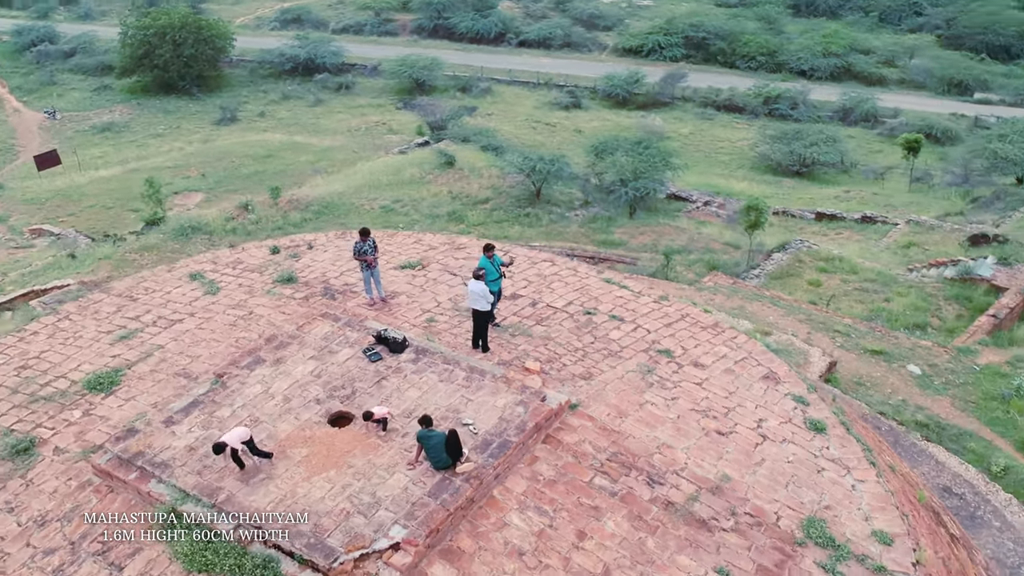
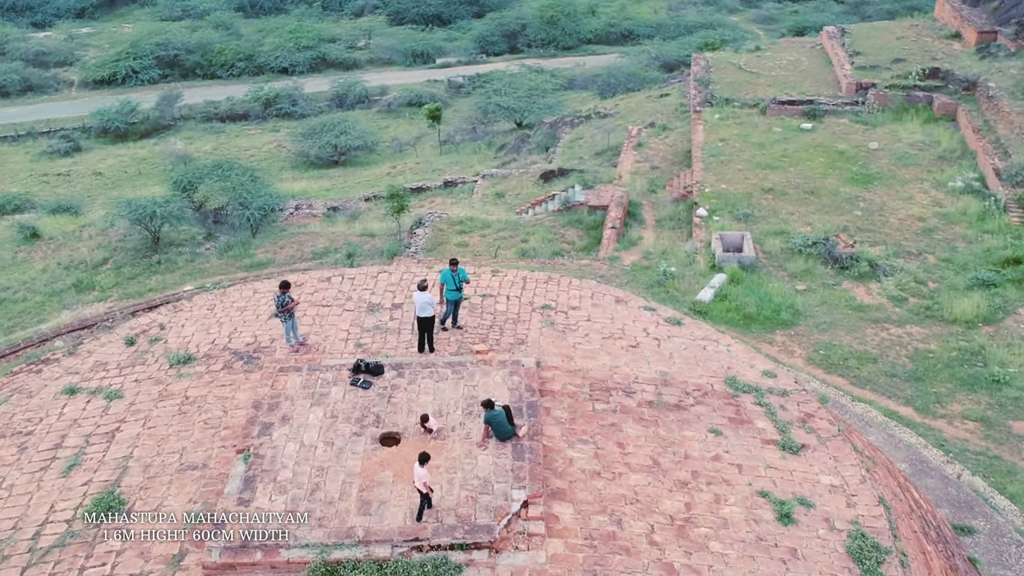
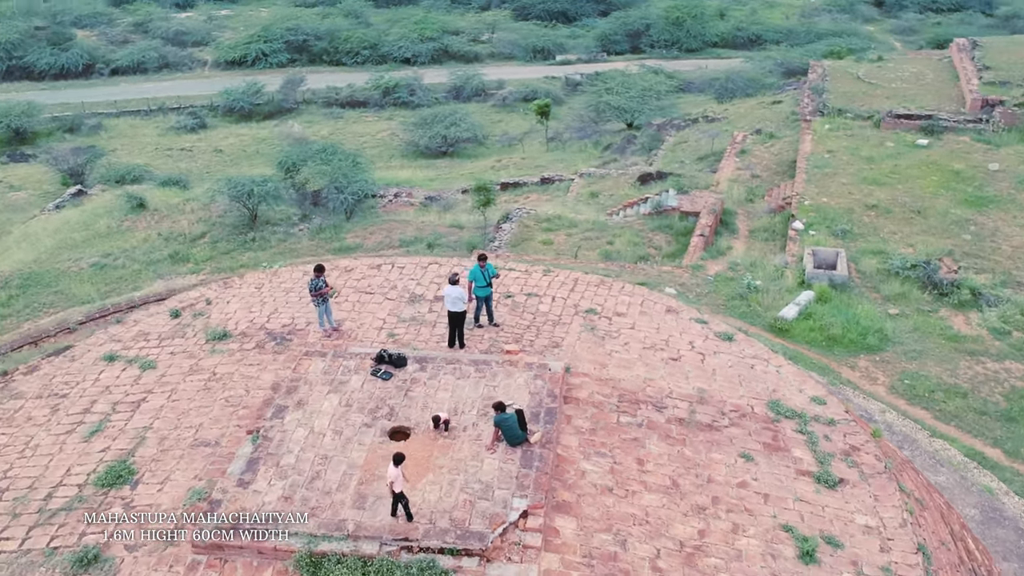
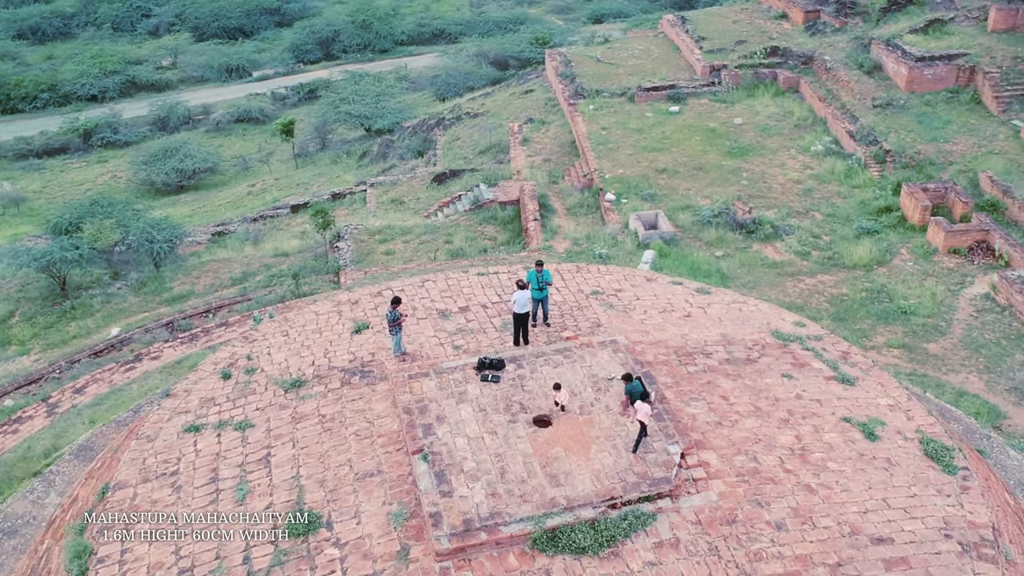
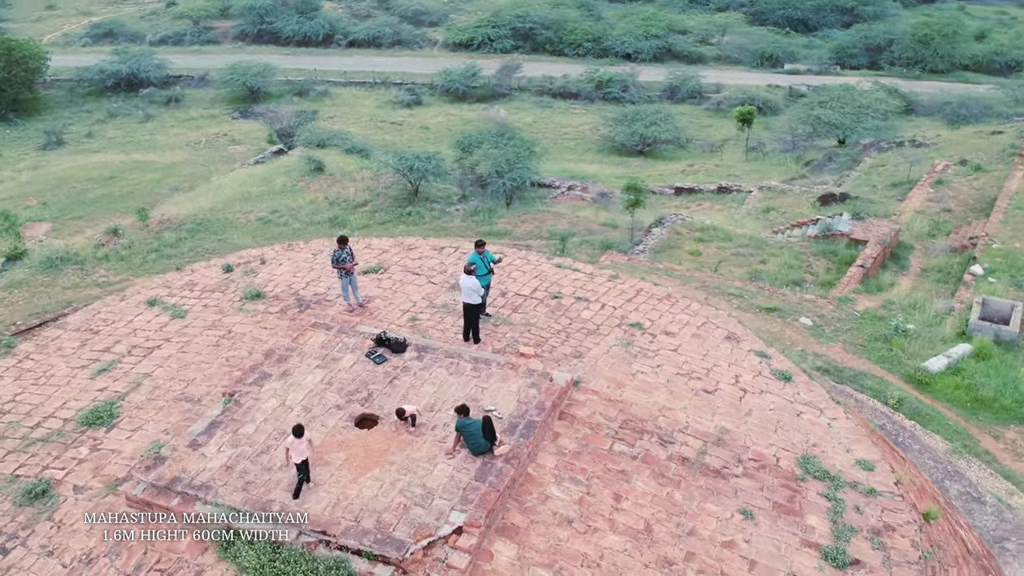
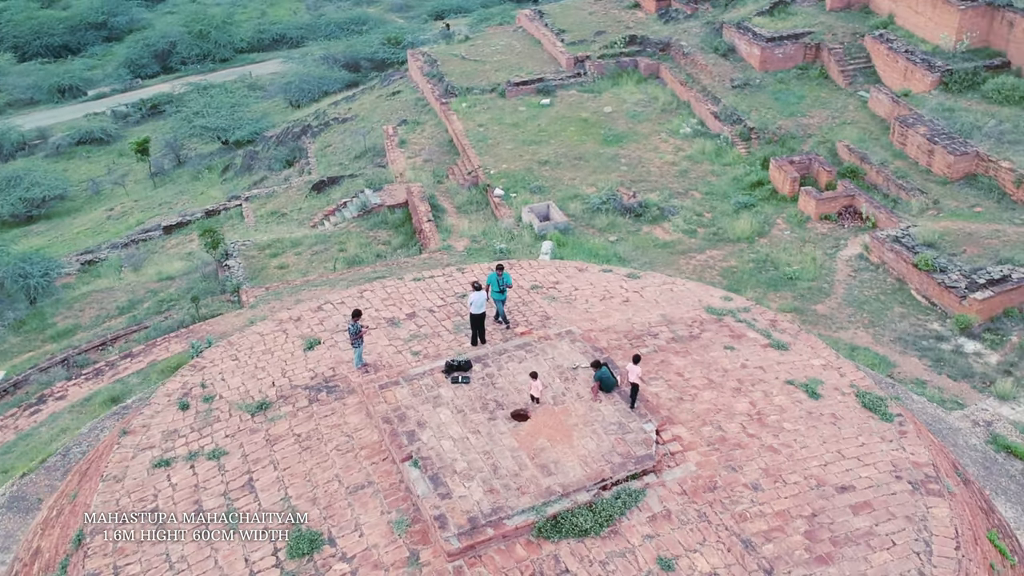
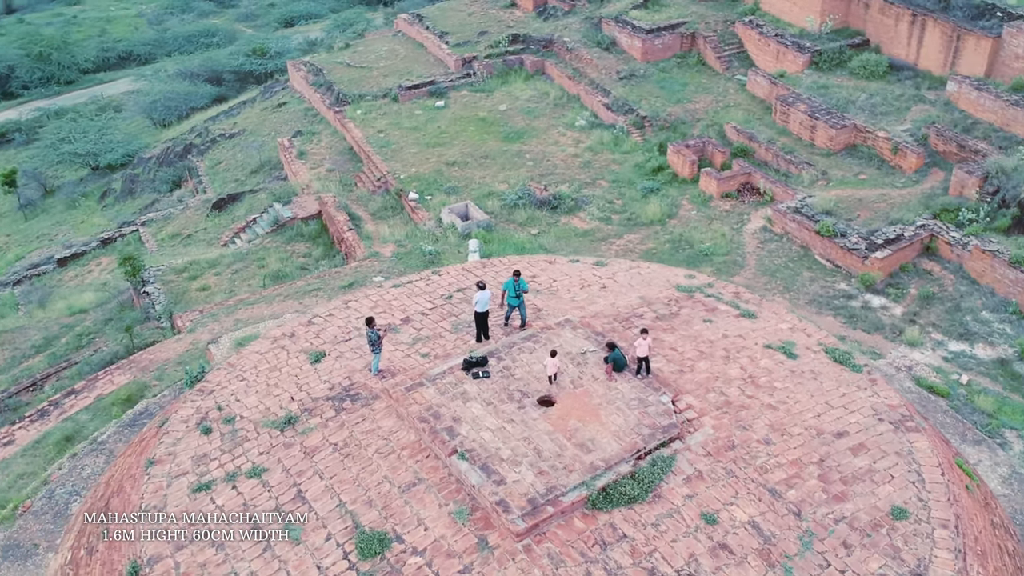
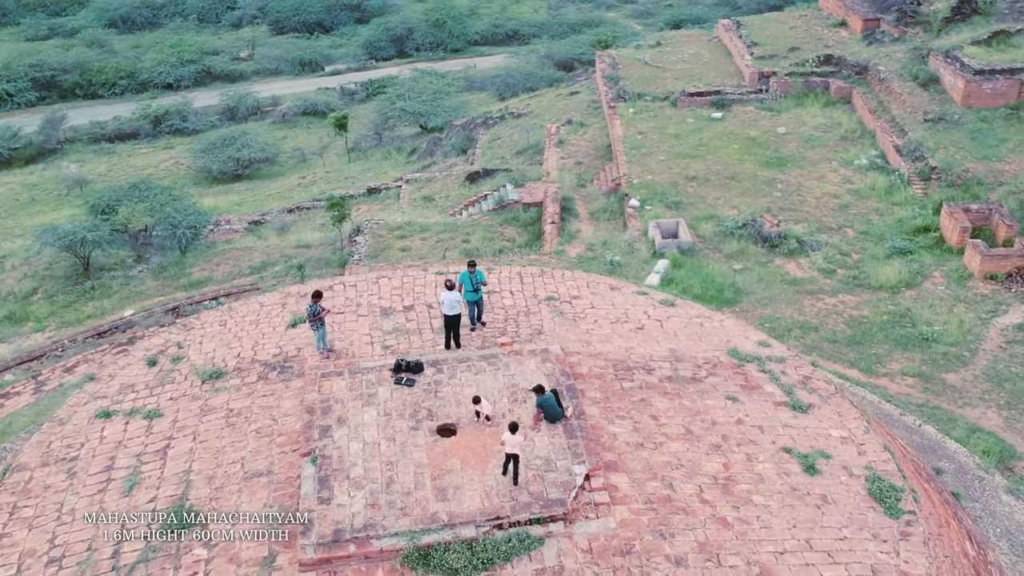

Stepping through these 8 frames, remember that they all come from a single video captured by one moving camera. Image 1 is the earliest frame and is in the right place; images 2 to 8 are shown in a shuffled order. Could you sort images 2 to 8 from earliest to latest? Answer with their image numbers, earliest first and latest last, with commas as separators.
5, 3, 2, 8, 4, 6, 7
